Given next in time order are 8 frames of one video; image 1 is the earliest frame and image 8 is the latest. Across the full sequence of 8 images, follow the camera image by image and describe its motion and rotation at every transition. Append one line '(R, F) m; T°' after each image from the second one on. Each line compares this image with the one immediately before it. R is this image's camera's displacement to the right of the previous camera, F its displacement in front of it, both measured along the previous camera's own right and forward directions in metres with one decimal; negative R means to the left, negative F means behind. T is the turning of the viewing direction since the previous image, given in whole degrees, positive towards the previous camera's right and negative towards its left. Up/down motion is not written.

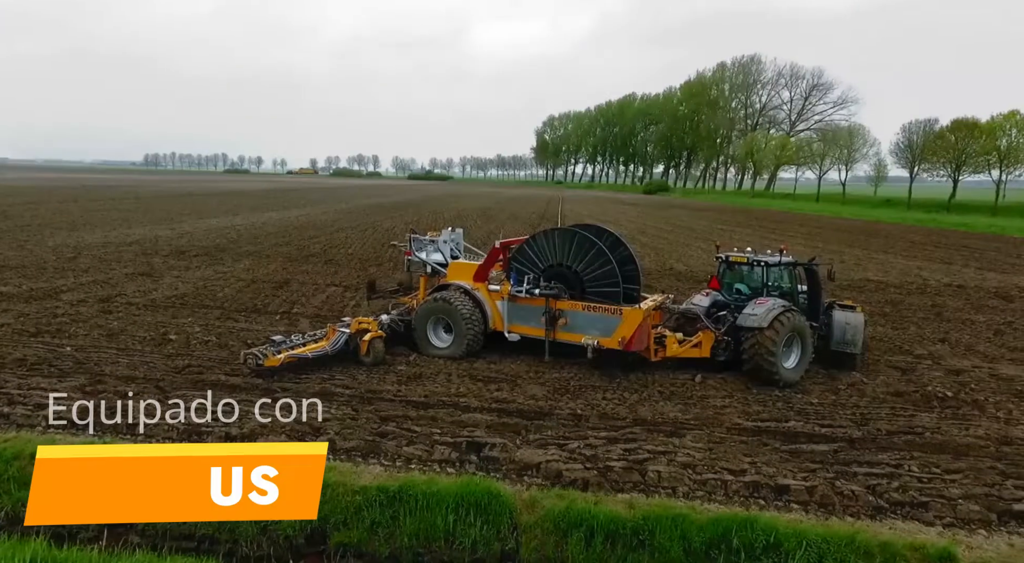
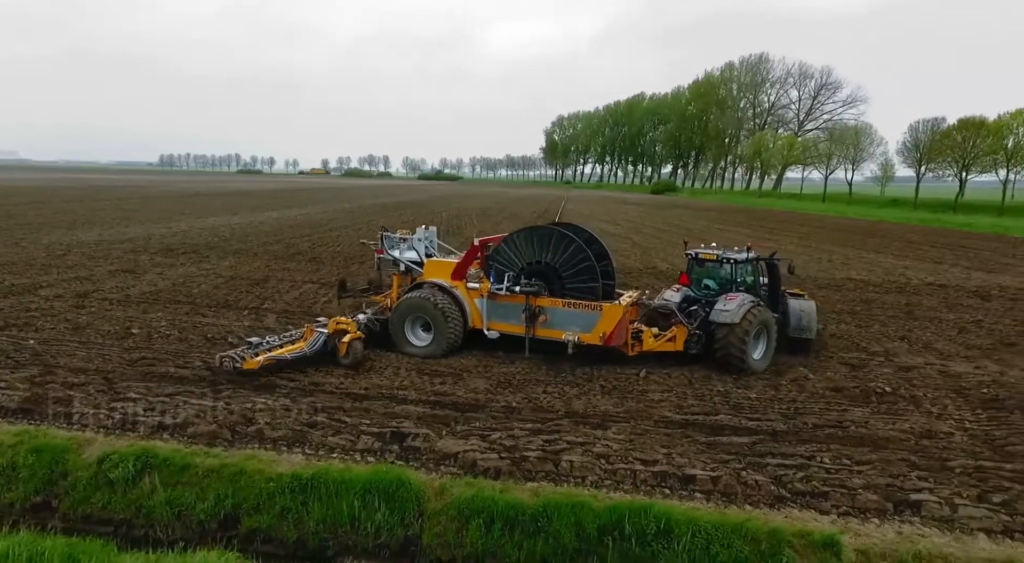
(+0.6, -0.1) m; -1°
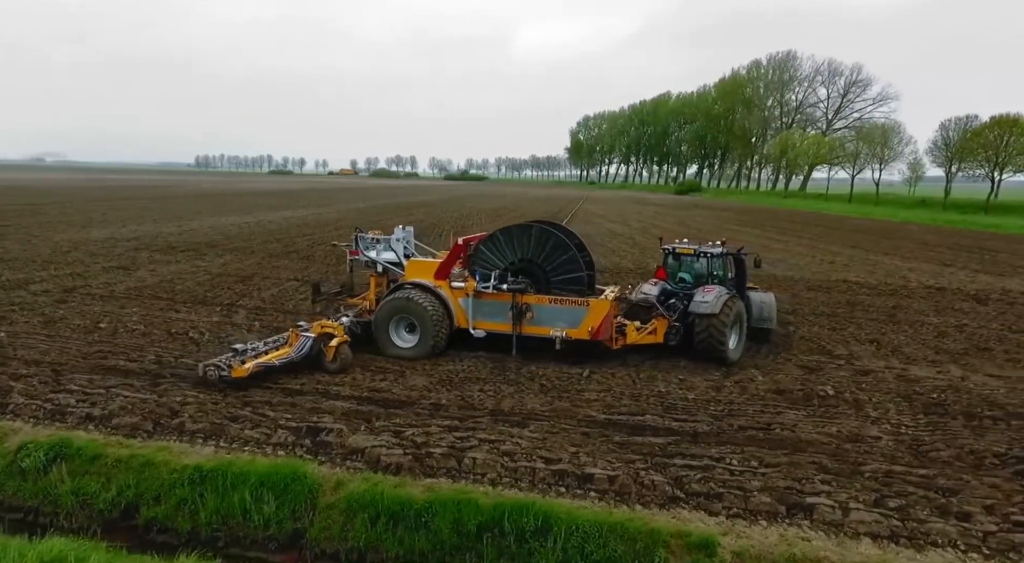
(+0.8, 0.0) m; -2°
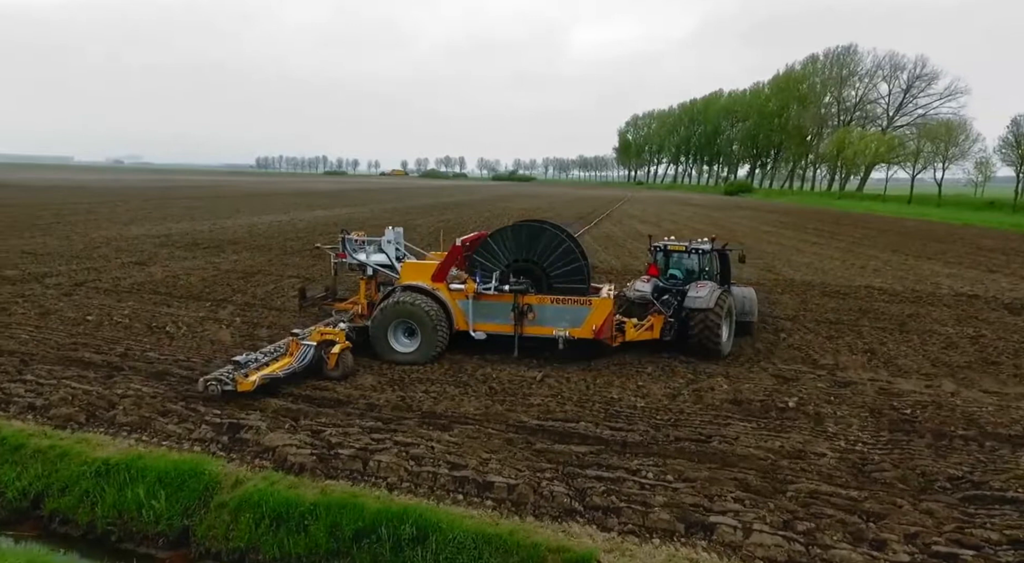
(+0.9, +0.2) m; -4°
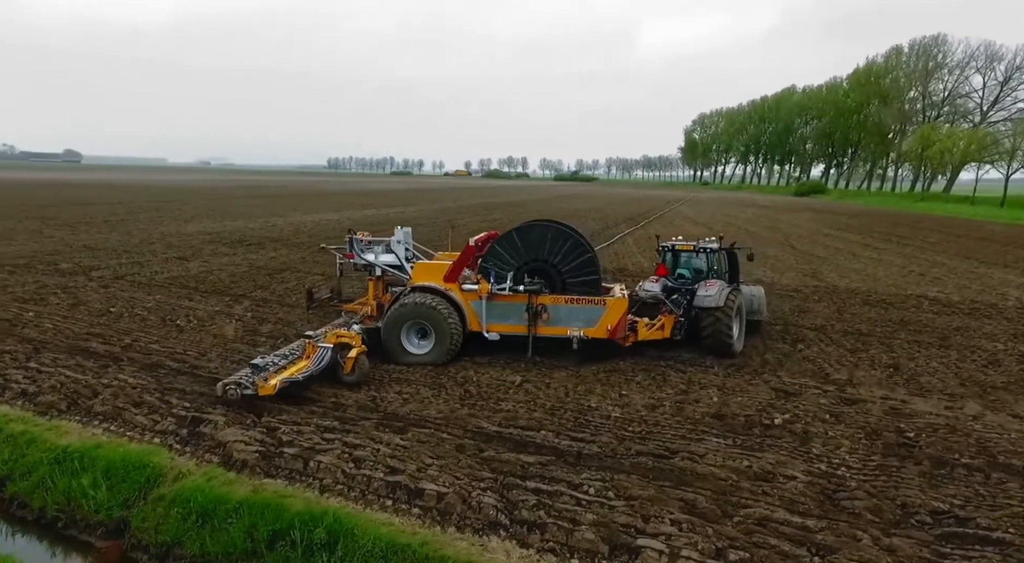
(+0.8, +0.2) m; -6°
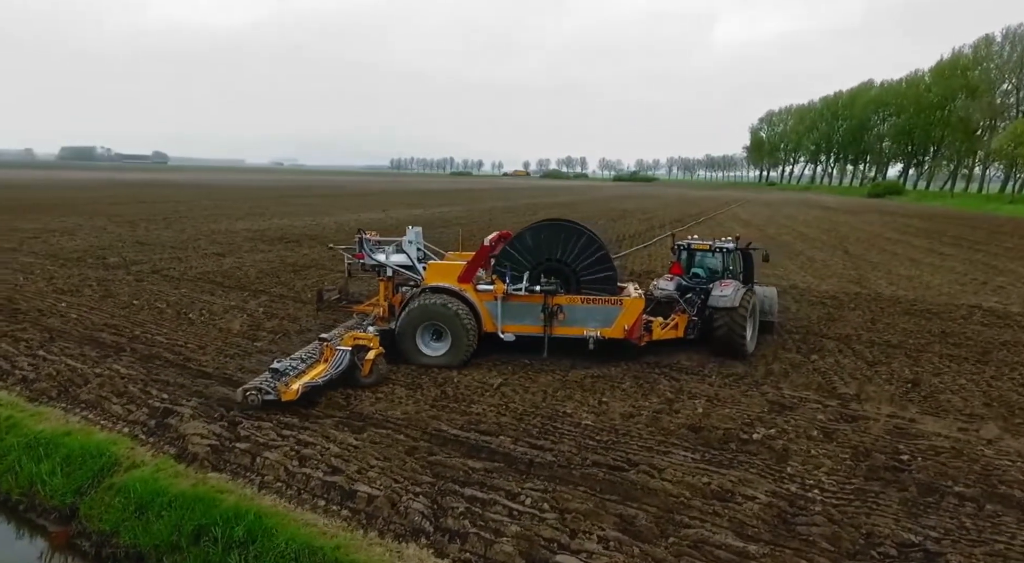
(+0.7, +0.1) m; -5°
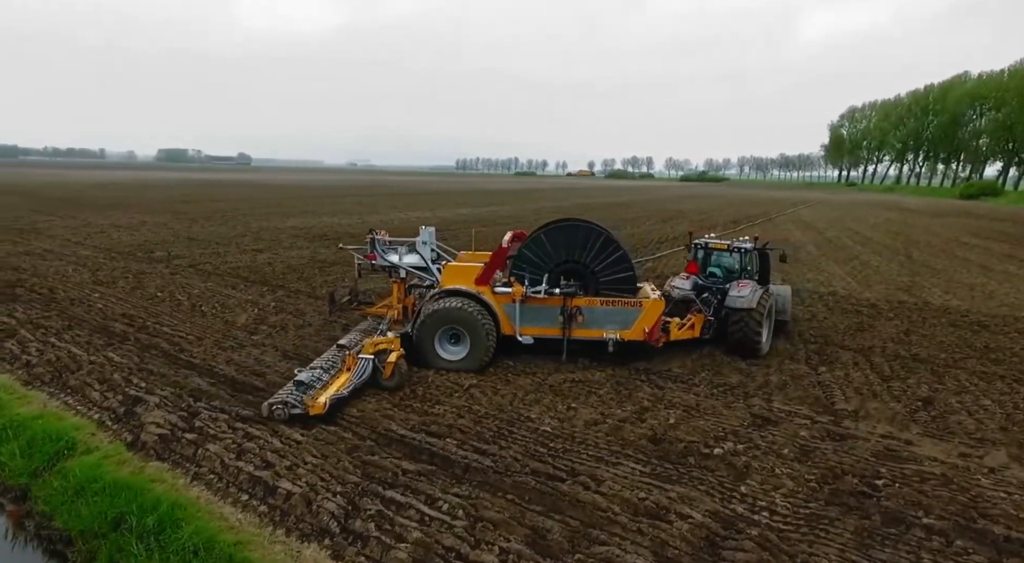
(+0.9, +0.1) m; -6°
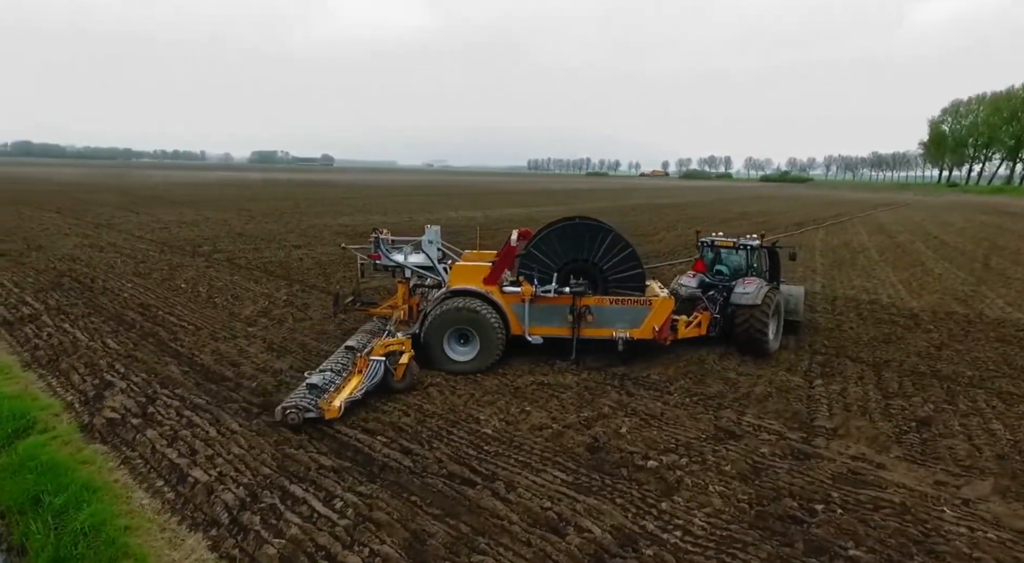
(+1.0, +0.1) m; -6°
